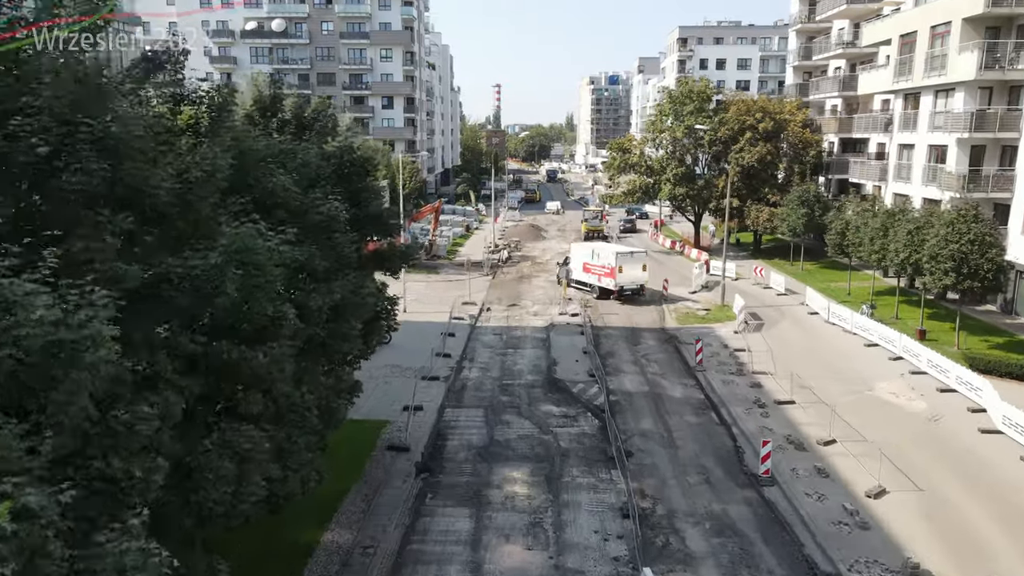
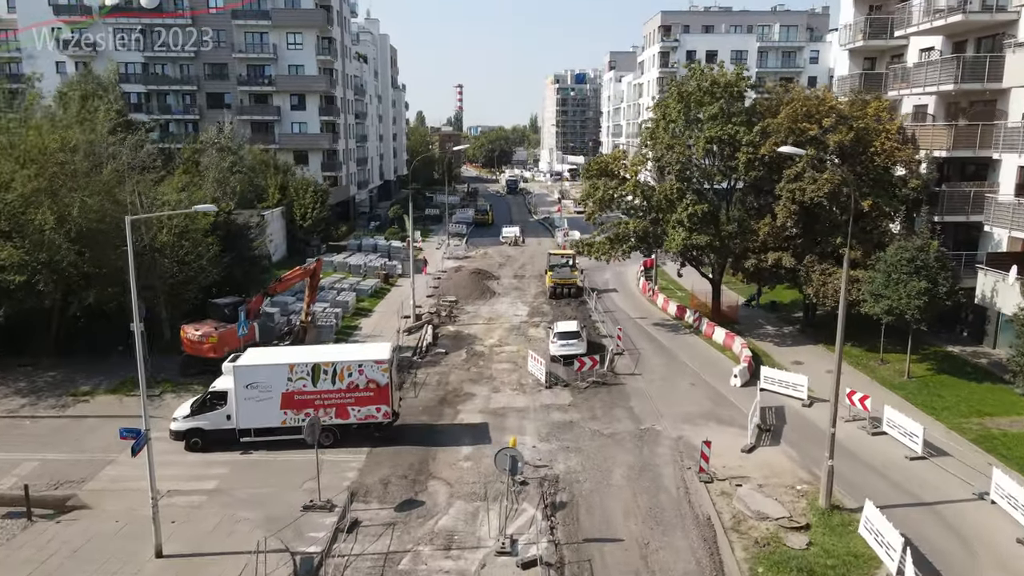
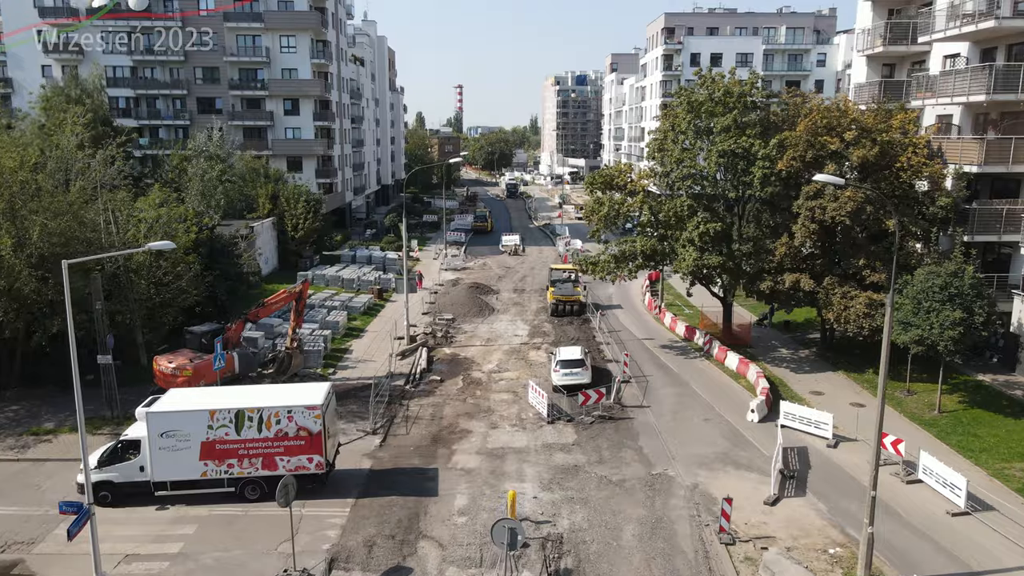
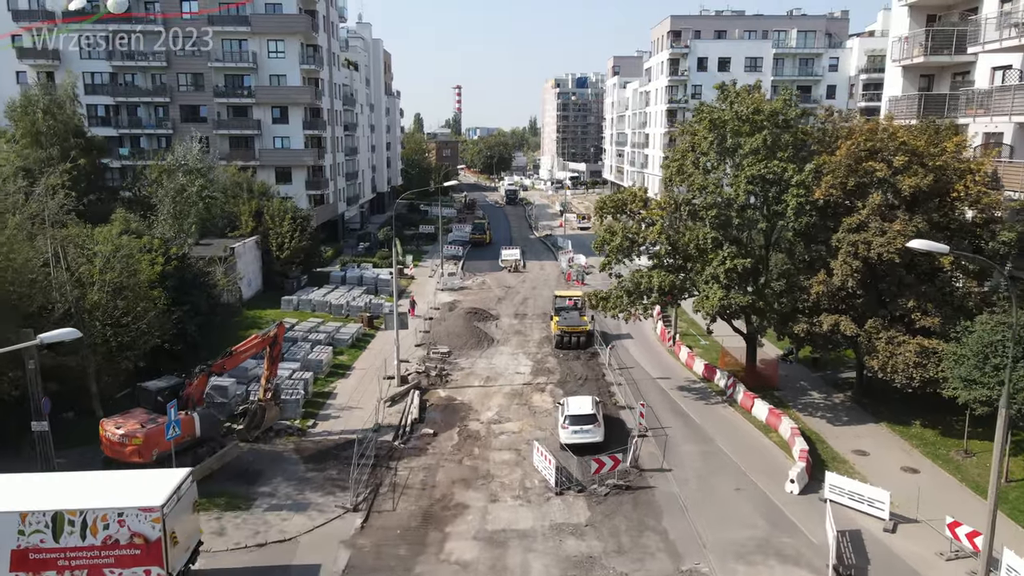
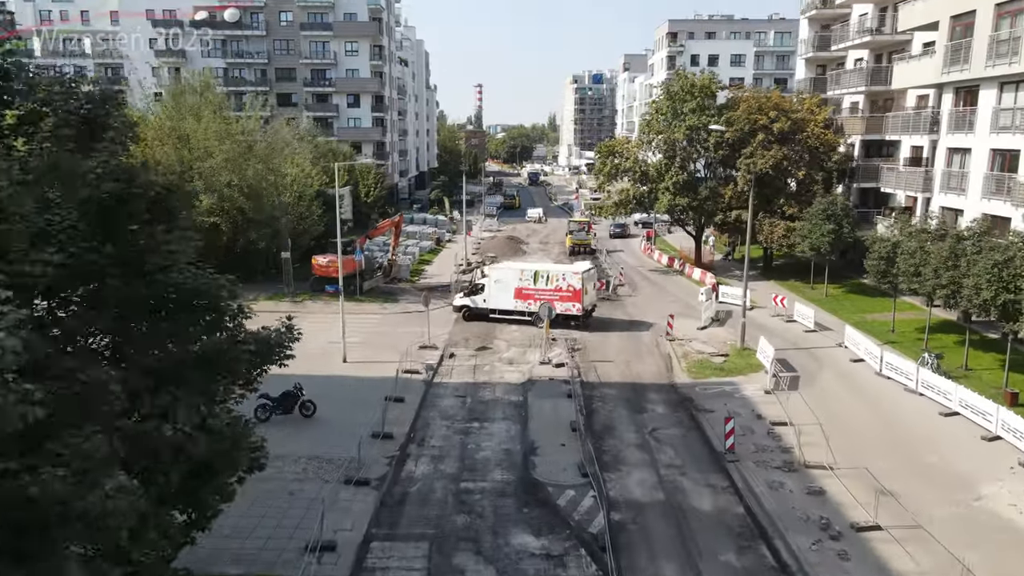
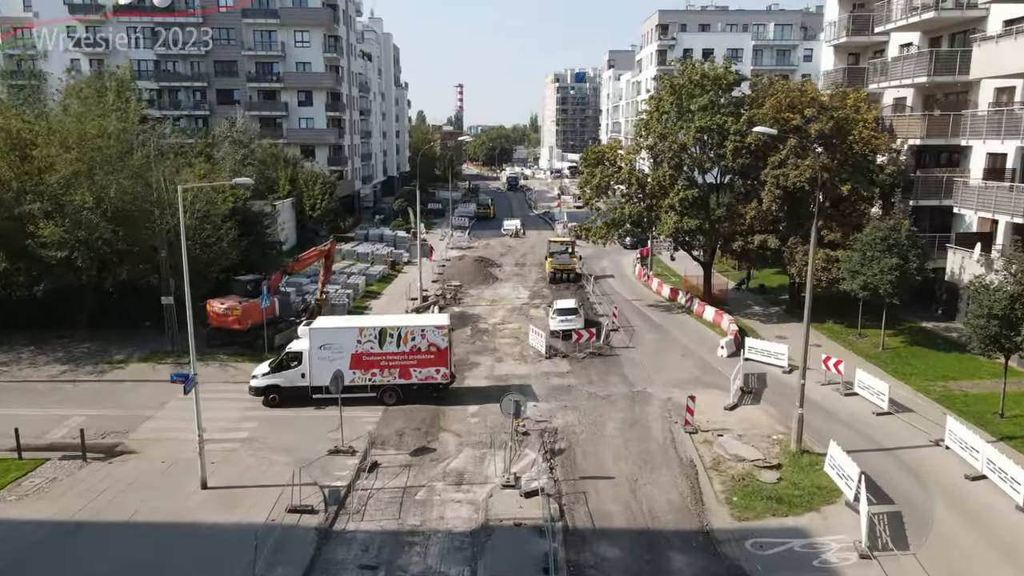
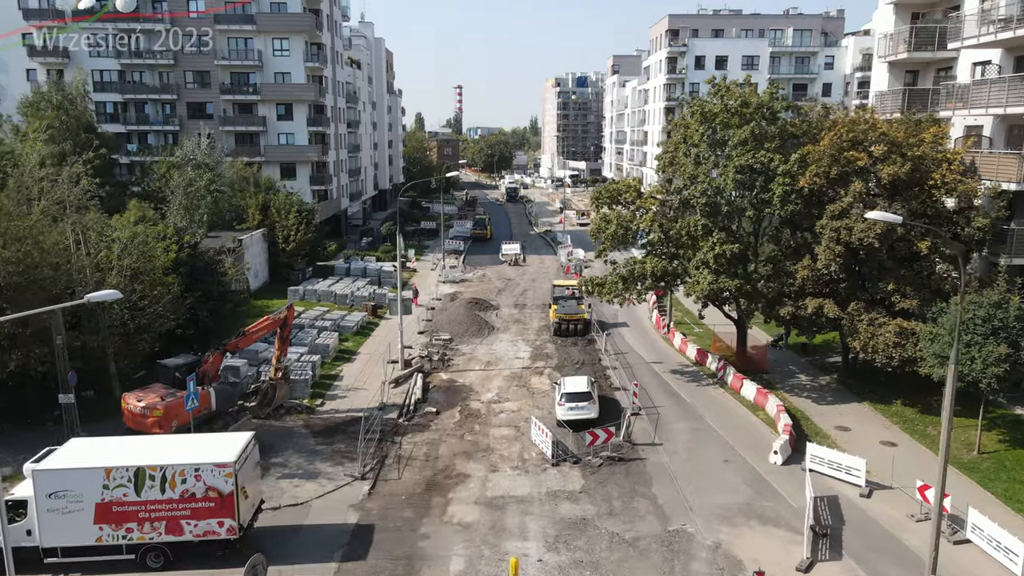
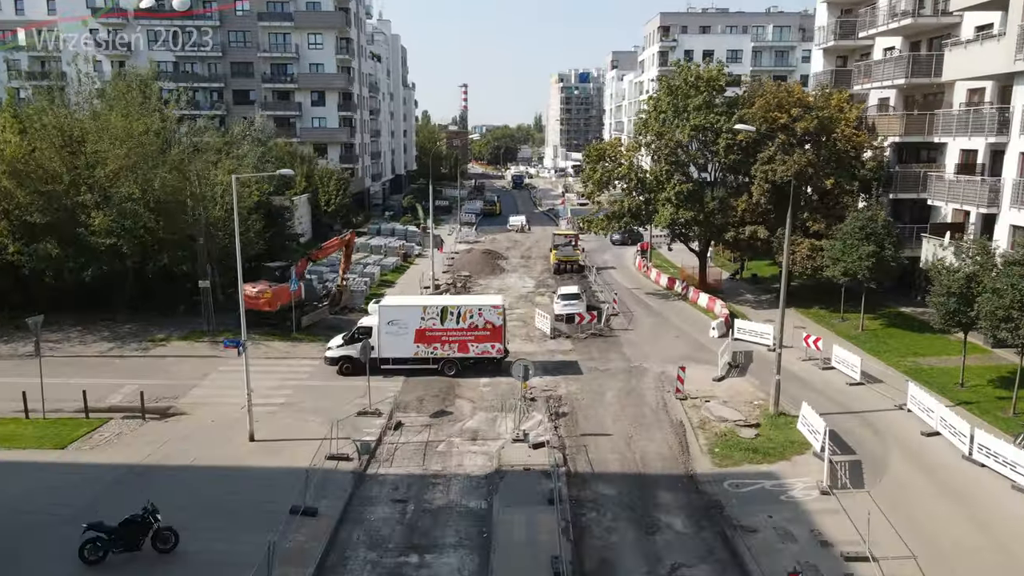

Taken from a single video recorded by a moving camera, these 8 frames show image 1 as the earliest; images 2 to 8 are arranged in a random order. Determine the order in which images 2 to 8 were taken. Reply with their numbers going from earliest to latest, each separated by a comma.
5, 8, 6, 2, 3, 7, 4
